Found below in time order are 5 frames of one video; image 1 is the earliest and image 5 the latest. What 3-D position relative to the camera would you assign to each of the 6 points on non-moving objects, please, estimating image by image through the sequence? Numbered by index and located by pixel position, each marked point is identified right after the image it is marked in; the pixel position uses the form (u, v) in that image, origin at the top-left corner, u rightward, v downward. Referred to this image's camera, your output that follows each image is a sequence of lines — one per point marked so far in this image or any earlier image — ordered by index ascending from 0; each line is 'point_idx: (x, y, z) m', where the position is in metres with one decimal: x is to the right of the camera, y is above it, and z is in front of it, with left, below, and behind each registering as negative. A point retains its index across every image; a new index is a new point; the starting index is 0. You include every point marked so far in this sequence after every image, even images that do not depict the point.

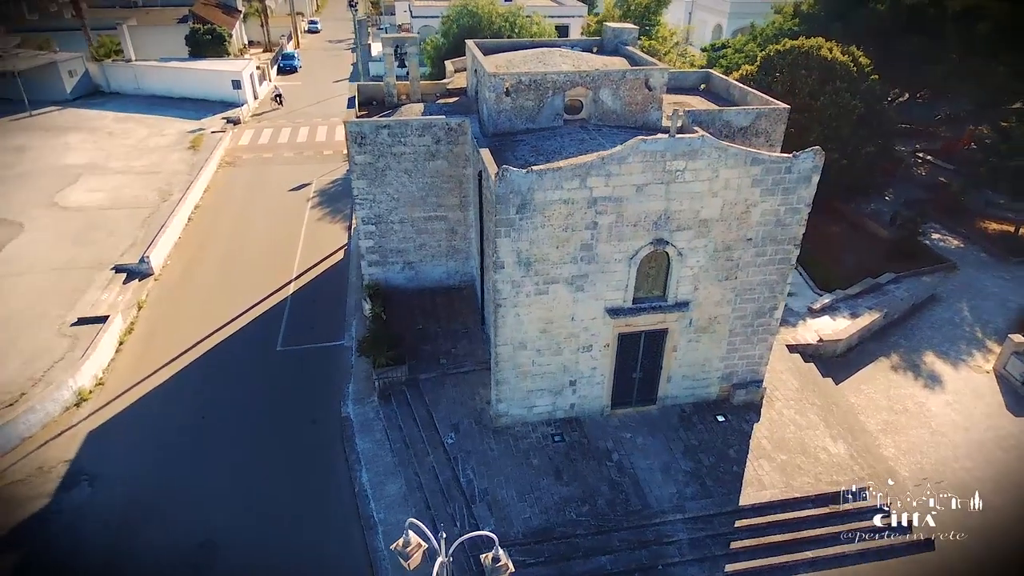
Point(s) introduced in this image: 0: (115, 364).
0: (-11.0, -2.1, +17.4) m
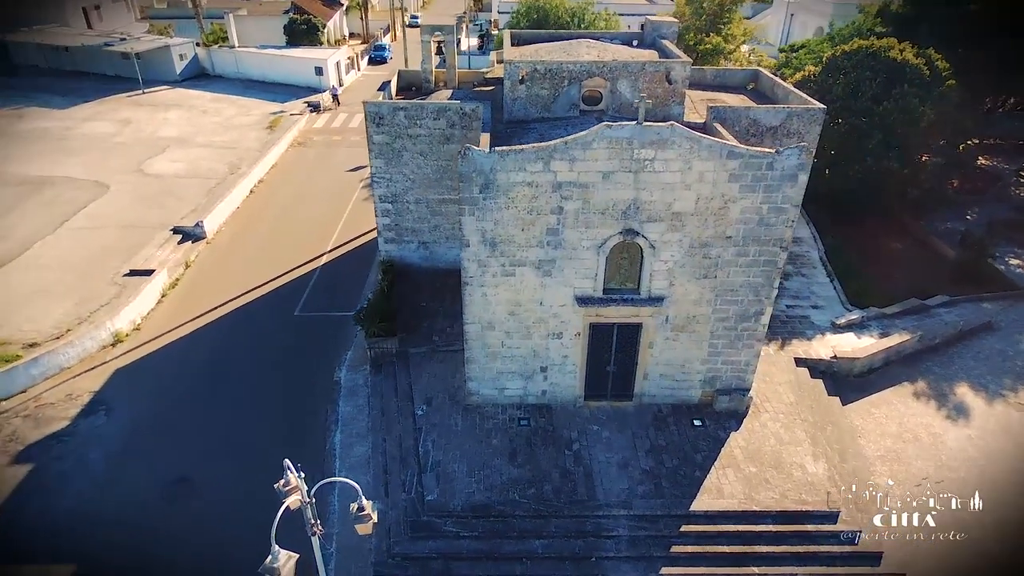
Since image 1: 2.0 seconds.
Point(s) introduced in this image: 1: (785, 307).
0: (-11.0, -0.8, +19.3) m
1: (+8.1, -0.6, +18.7) m
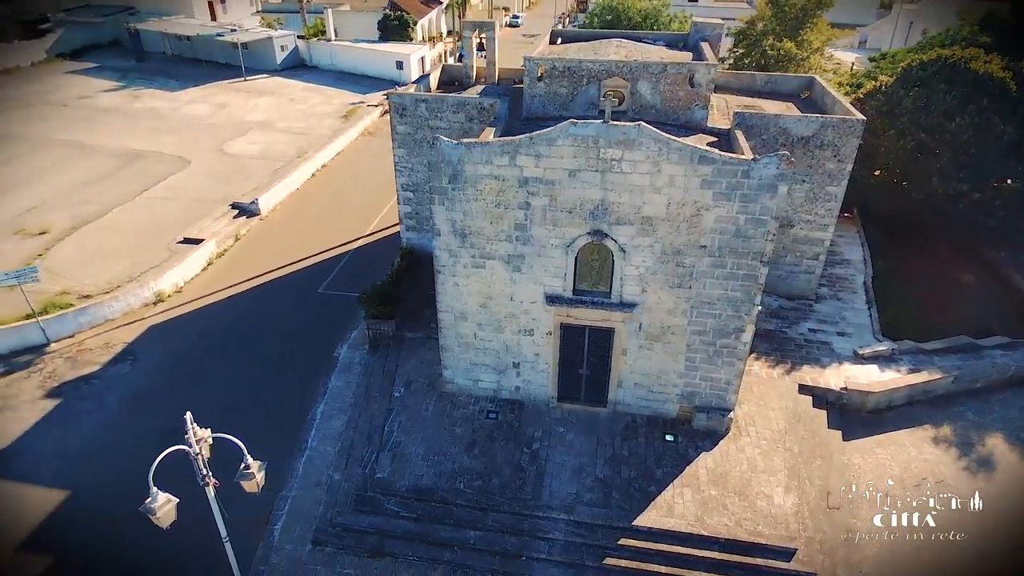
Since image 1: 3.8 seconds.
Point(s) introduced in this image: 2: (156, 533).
0: (-10.6, +0.3, +21.0) m
1: (+8.2, -1.2, +17.5) m
2: (-7.1, -4.9, +12.6) m
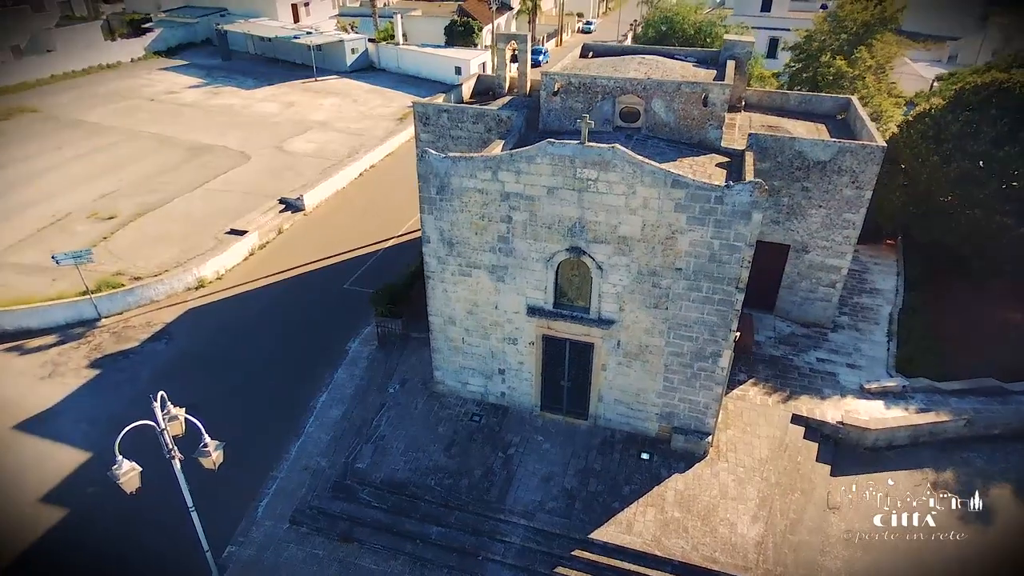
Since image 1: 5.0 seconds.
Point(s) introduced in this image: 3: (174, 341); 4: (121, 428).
0: (-9.9, +0.7, +22.7) m
1: (+8.2, -2.0, +17.0) m
2: (-7.8, -4.6, +13.9) m
3: (-10.1, -1.6, +18.8) m
4: (-9.7, -3.5, +15.6) m
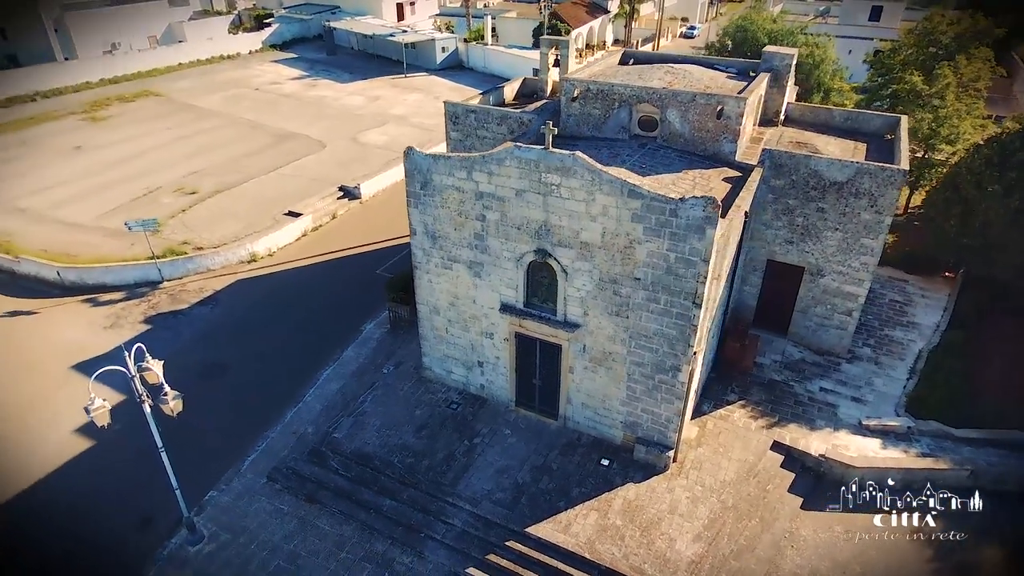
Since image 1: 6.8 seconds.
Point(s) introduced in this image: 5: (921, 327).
0: (-8.8, +1.6, +24.7) m
1: (+7.9, -2.6, +16.2) m
2: (-8.5, -3.8, +15.7) m
3: (-9.8, -0.7, +20.9) m
4: (-10.0, -2.5, +17.7) m
5: (+12.2, -1.2, +18.8) m
